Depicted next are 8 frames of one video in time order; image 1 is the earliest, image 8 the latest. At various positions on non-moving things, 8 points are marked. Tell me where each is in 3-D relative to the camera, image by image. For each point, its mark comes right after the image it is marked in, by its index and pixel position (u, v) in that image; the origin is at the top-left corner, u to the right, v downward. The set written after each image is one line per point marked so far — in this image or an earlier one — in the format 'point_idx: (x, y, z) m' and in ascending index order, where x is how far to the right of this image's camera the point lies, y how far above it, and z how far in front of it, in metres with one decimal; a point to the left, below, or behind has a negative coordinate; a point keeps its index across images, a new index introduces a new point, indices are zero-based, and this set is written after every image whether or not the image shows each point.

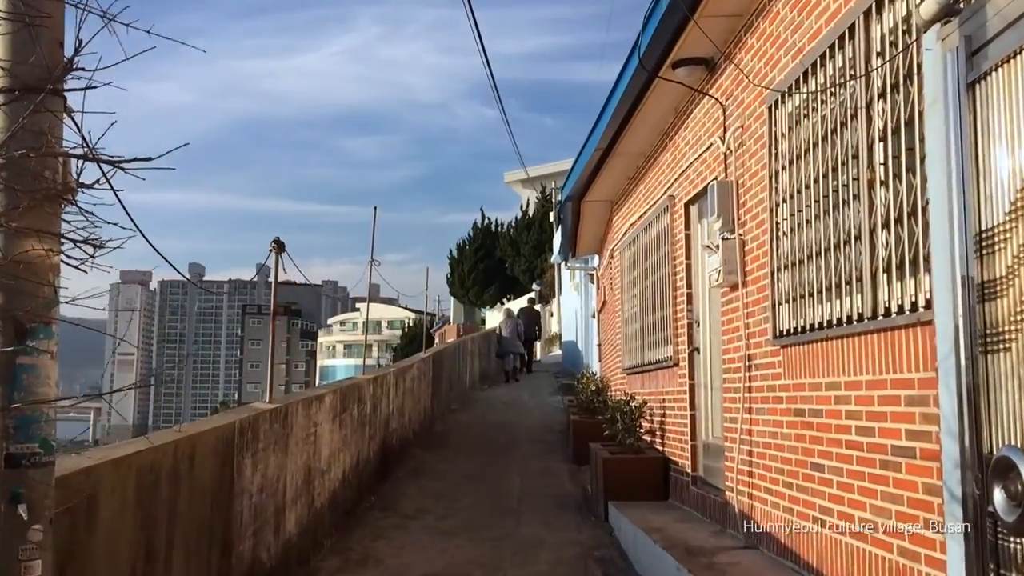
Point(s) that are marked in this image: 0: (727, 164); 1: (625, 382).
0: (+1.4, +0.8, +5.4) m
1: (+1.2, -1.0, +9.1) m
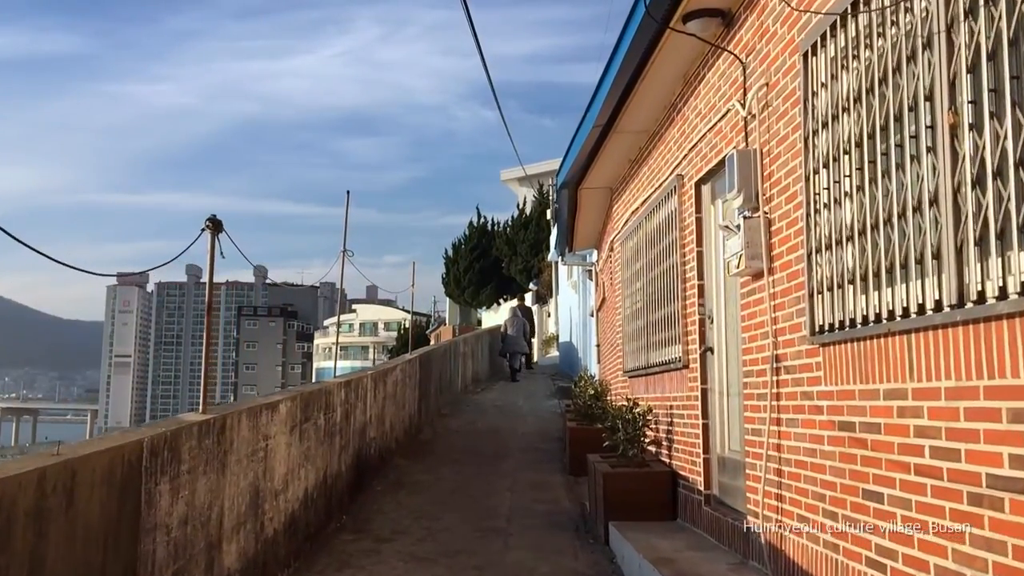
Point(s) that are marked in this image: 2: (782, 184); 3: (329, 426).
0: (+1.3, +0.9, +4.6) m
1: (+1.1, -1.0, +8.3) m
2: (+1.3, +0.5, +4.1) m
3: (-1.4, -1.0, +6.4) m
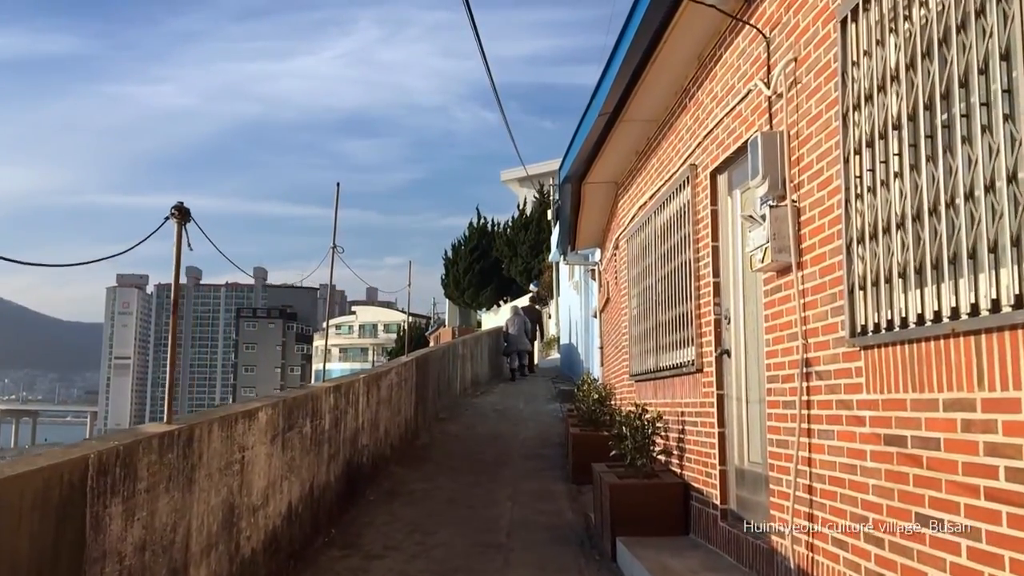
0: (+1.3, +0.9, +4.2) m
1: (+1.1, -1.0, +7.8) m
2: (+1.3, +0.5, +3.7) m
3: (-1.4, -1.0, +5.9) m
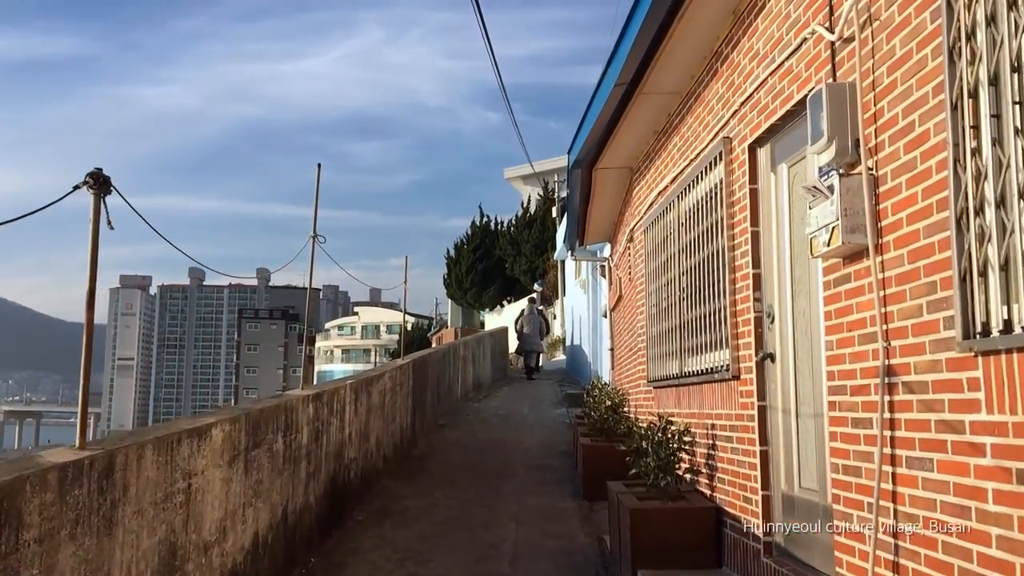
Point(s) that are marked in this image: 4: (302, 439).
0: (+1.3, +0.9, +3.4) m
1: (+1.1, -0.9, +7.1) m
2: (+1.3, +0.6, +2.9) m
3: (-1.3, -1.0, +5.2) m
4: (-1.3, -1.0, +5.4) m
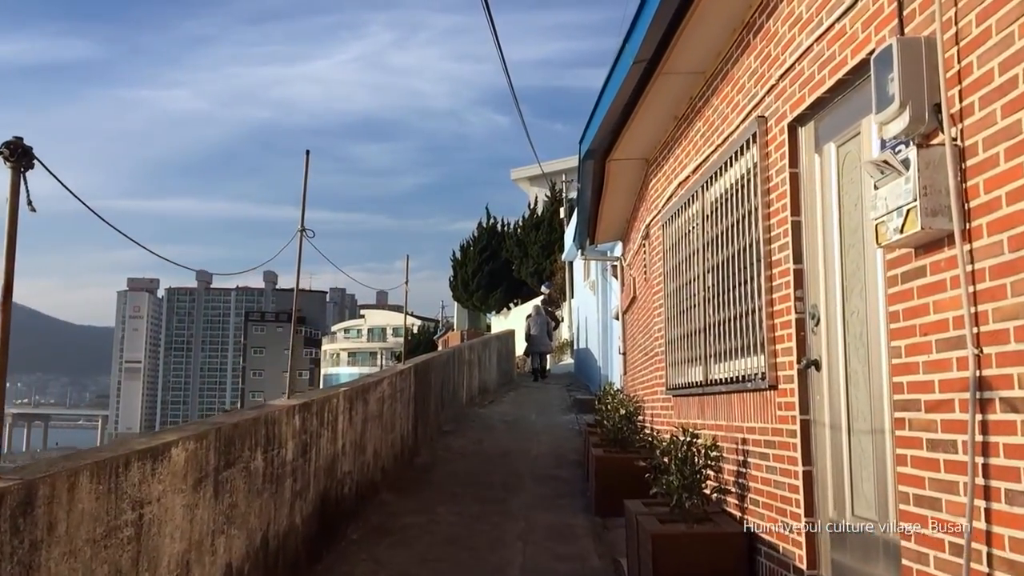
0: (+1.3, +0.9, +2.9) m
1: (+1.2, -0.9, +6.5) m
2: (+1.4, +0.6, +2.4) m
3: (-1.3, -1.0, +4.6) m
4: (-1.3, -0.9, +4.9) m
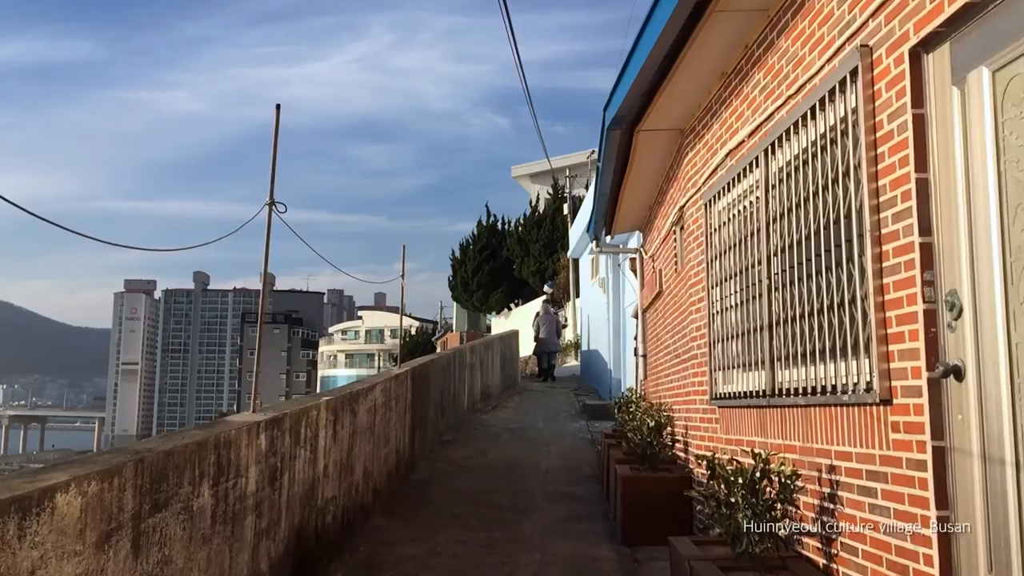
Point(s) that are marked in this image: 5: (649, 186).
0: (+1.4, +1.0, +1.9) m
1: (+1.3, -0.9, +5.5) m
2: (+1.5, +0.7, +1.4) m
3: (-1.2, -0.9, +3.6) m
4: (-1.2, -0.9, +3.8) m
5: (+1.2, +0.9, +7.6) m
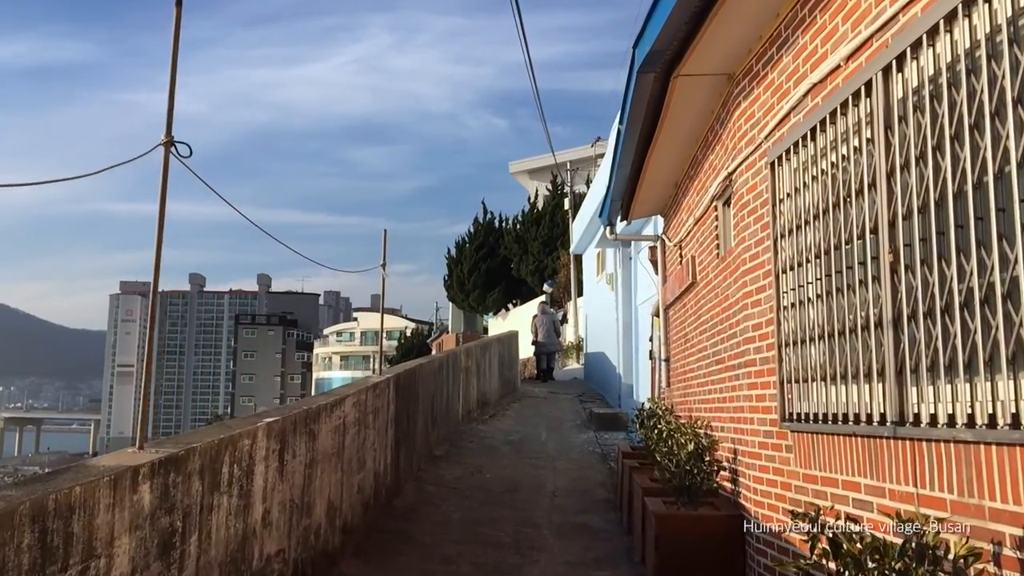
0: (+1.5, +1.1, +0.5) m
1: (+1.3, -0.8, +4.1) m
2: (+1.5, +0.7, 0.0) m
3: (-1.2, -0.8, +2.3) m
4: (-1.2, -0.8, +2.5) m
5: (+1.2, +1.0, +6.3) m
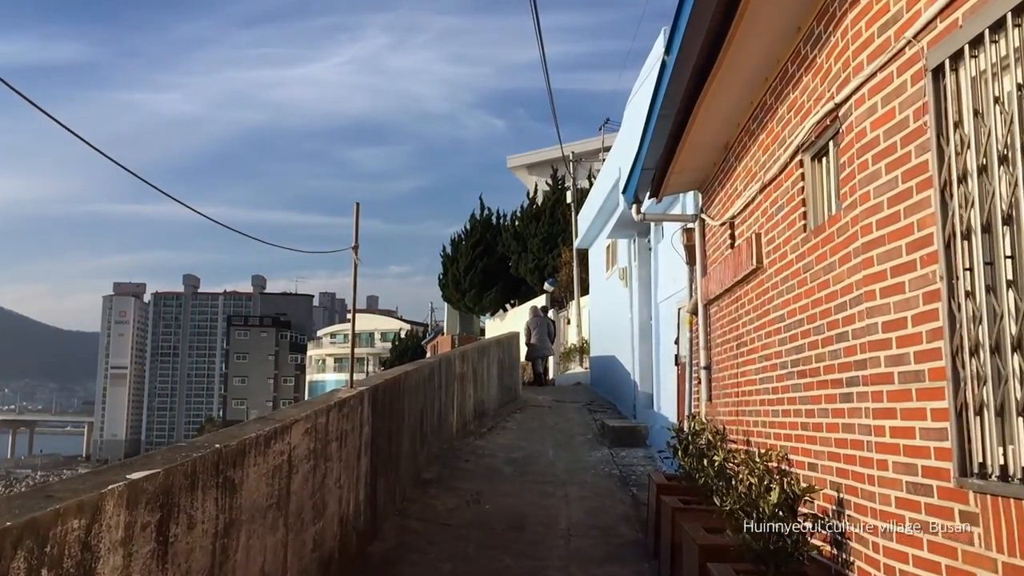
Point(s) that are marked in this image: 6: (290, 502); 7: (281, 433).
0: (+1.6, +1.2, -1.0) m
1: (+1.4, -0.7, +2.6) m
2: (+1.6, +0.8, -1.5) m
3: (-1.1, -0.7, +0.7) m
4: (-1.1, -0.7, +1.0) m
5: (+1.3, +1.0, +4.8) m
6: (-1.0, -1.0, +3.9) m
7: (-1.0, -0.6, +3.8) m
